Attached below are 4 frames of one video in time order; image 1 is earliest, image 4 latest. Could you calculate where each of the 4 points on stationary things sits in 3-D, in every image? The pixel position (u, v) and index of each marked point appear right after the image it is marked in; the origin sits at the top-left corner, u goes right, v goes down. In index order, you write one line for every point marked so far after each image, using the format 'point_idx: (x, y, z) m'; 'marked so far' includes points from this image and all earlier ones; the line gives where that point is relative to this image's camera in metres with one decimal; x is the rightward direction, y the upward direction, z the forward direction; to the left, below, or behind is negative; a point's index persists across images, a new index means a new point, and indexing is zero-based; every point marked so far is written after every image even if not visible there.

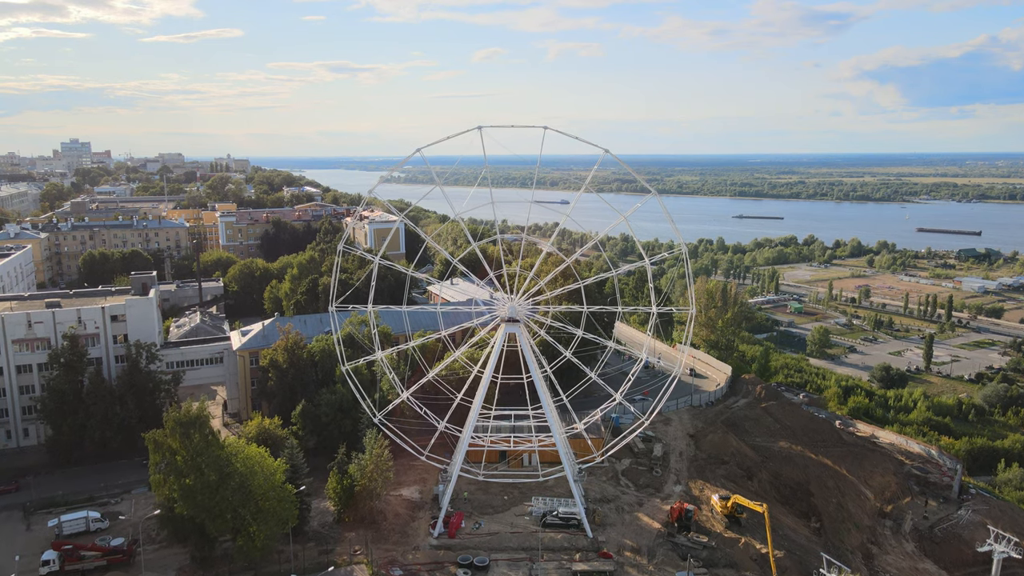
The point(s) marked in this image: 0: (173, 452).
0: (-9.7, -4.7, +19.7) m
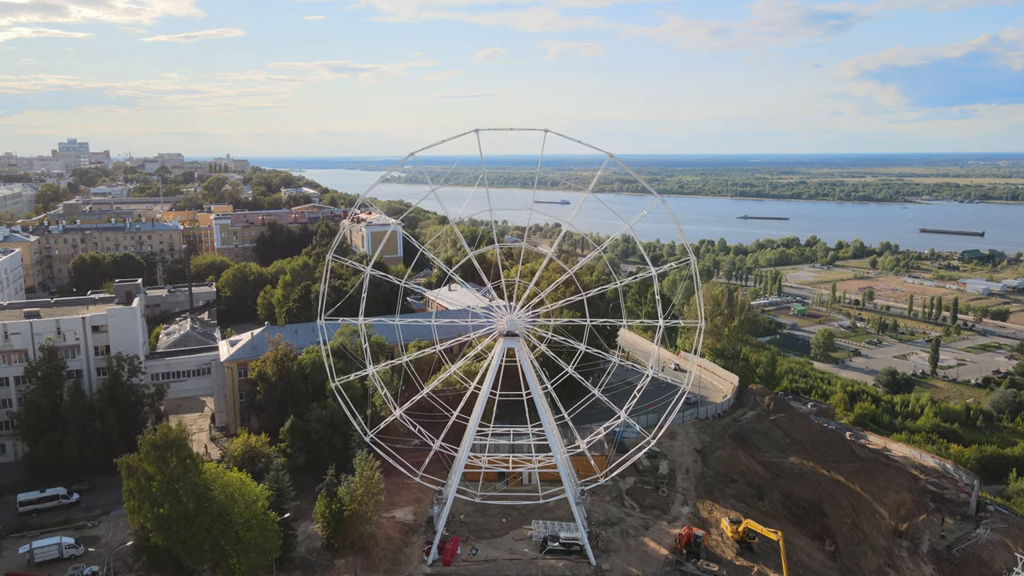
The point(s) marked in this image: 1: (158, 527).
0: (-9.7, -5.1, +18.5) m
1: (-9.3, -6.3, +18.2) m
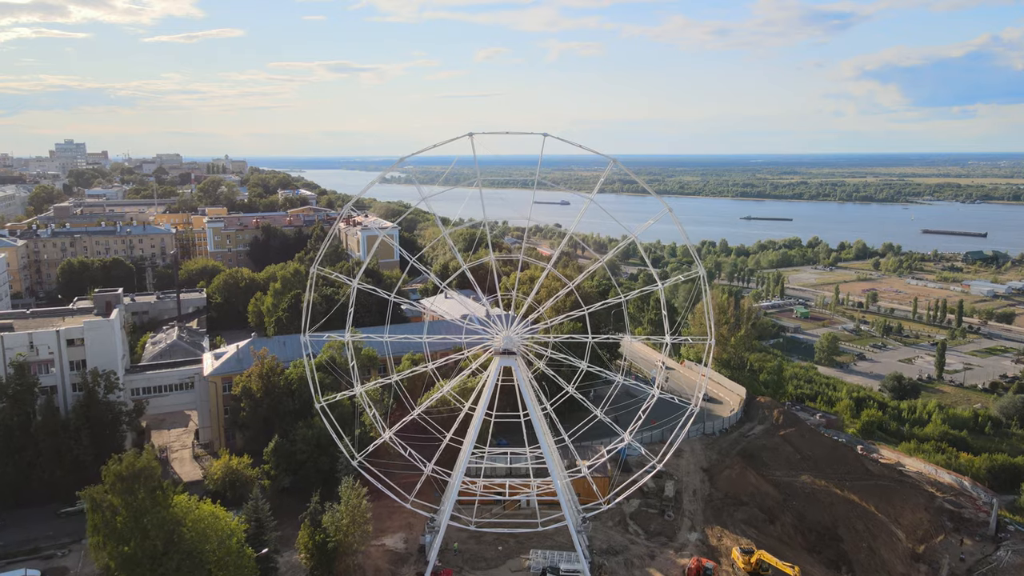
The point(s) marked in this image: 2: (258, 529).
0: (-9.8, -5.5, +17.0) m
1: (-9.4, -6.7, +16.7) m
2: (-7.1, -6.8, +19.5) m
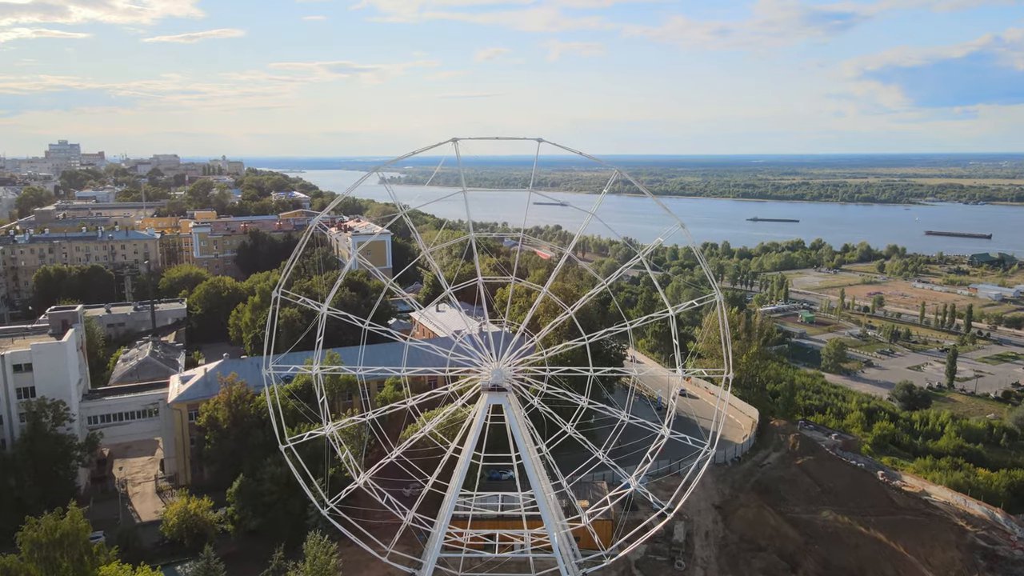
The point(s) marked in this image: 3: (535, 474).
0: (-10.1, -6.2, +14.5) m
1: (-9.7, -7.4, +14.2) m
2: (-7.4, -7.5, +17.0) m
3: (+0.5, -4.7, +17.5) m
